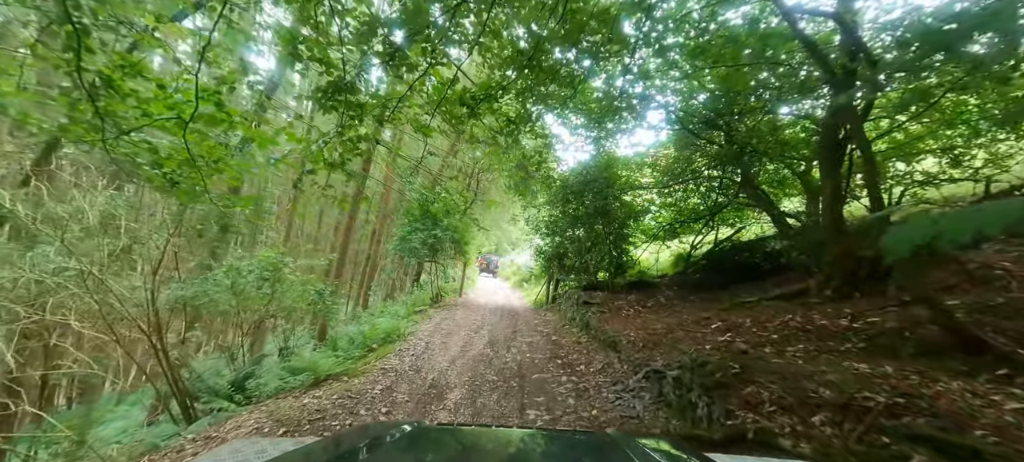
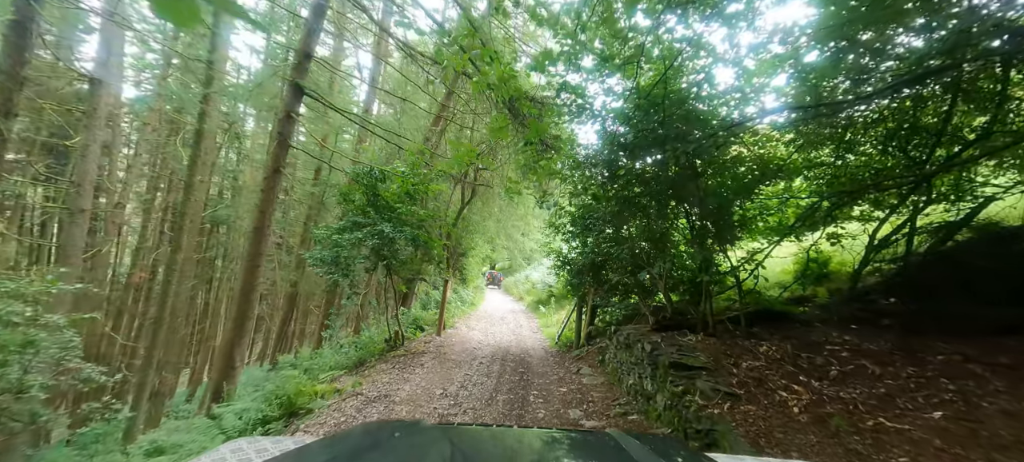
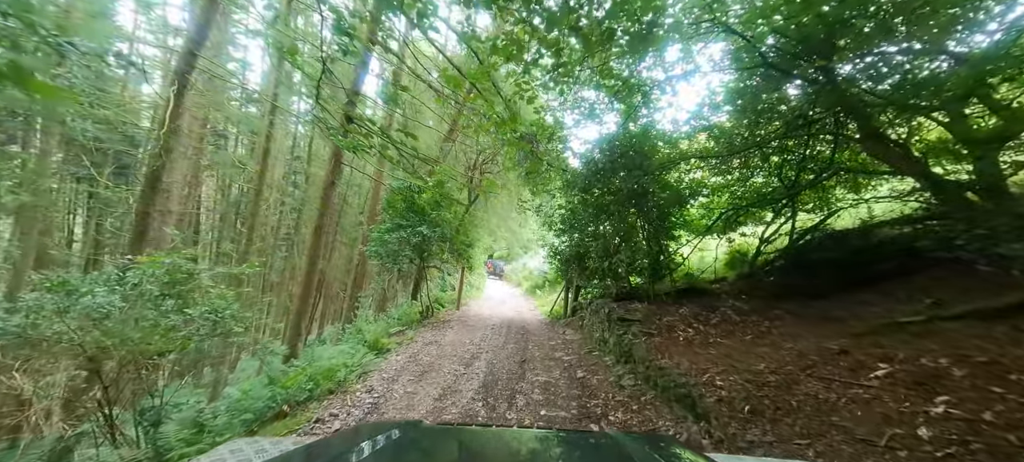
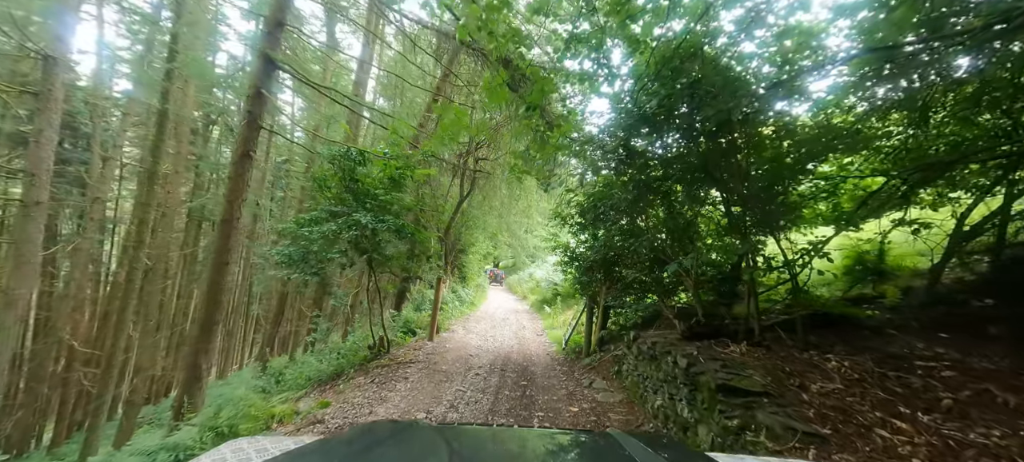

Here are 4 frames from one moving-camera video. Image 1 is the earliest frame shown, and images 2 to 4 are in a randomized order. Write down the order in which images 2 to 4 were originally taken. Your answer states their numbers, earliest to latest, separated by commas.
3, 2, 4
